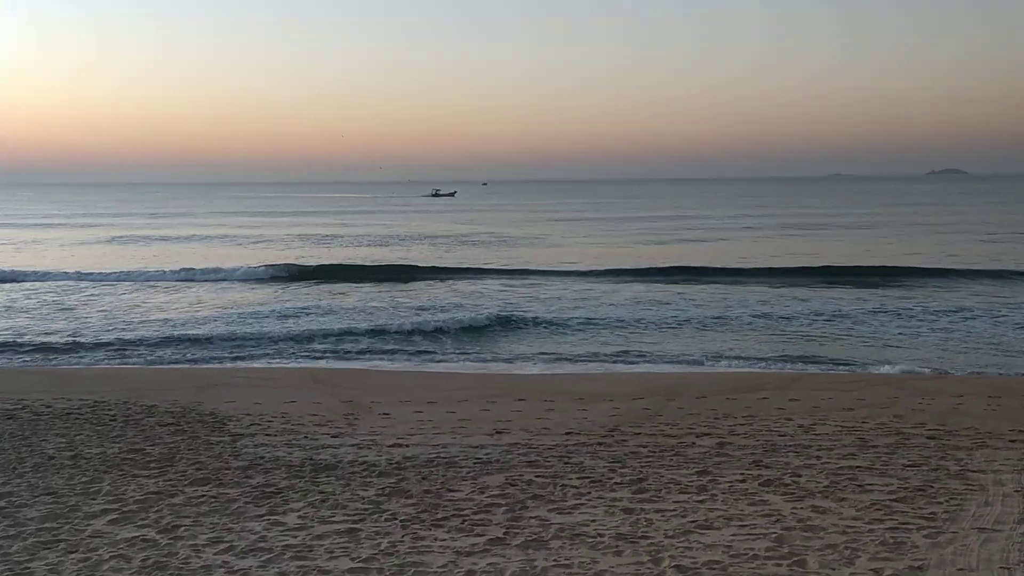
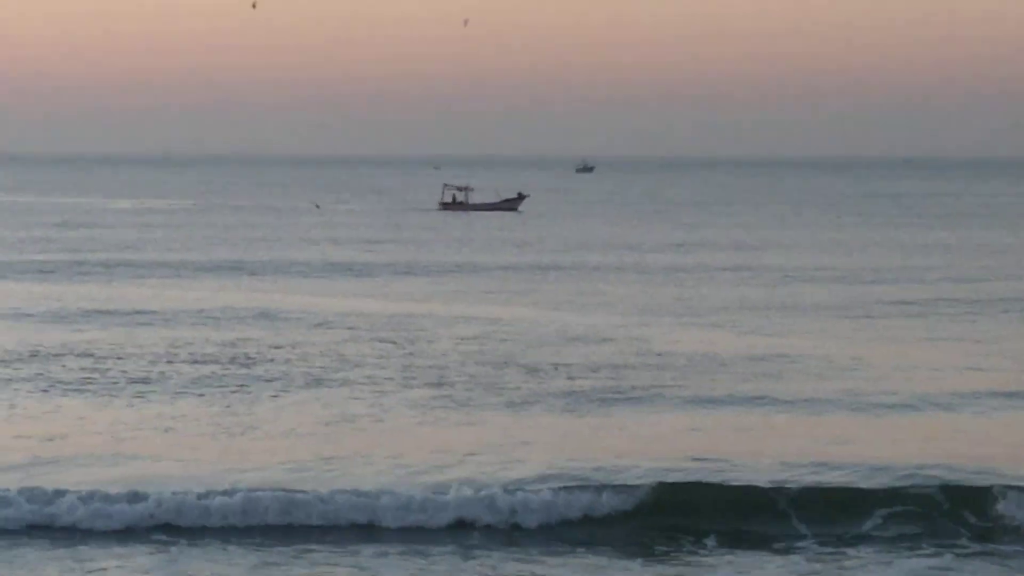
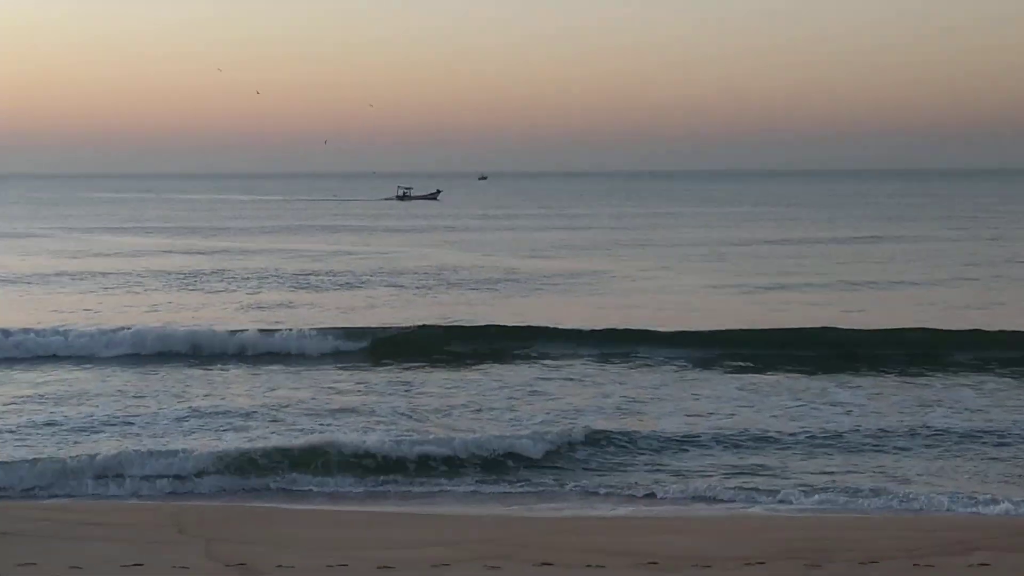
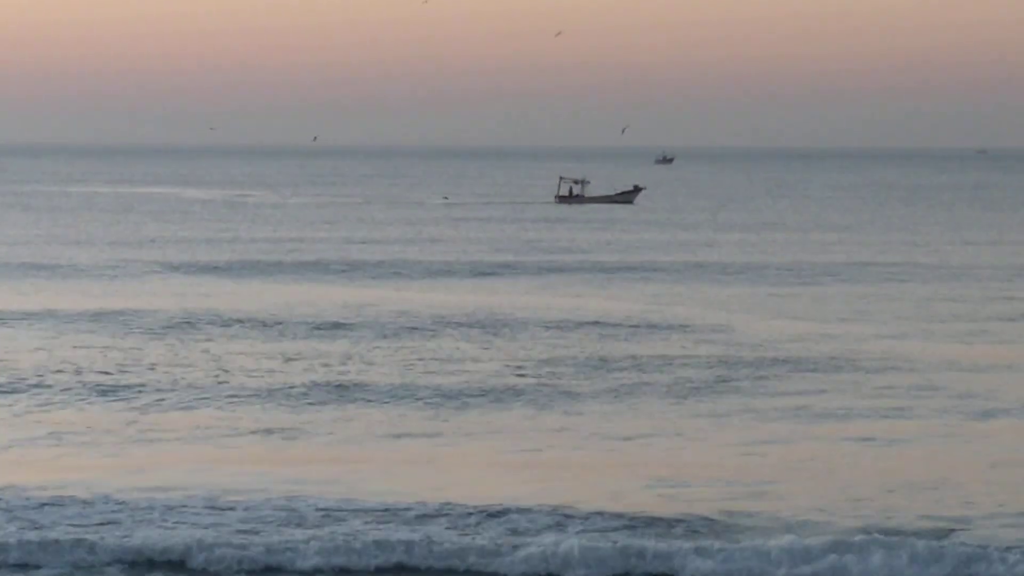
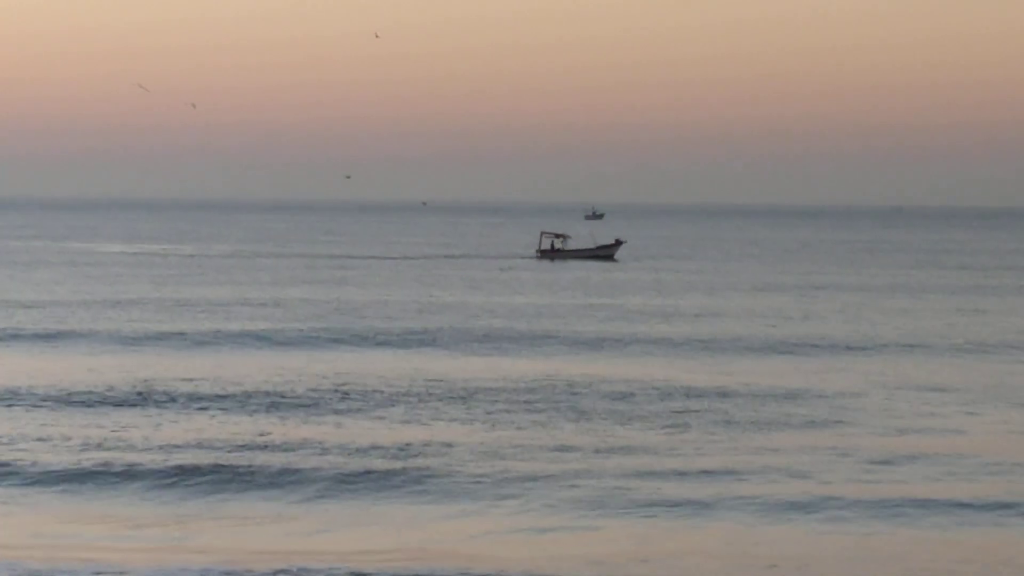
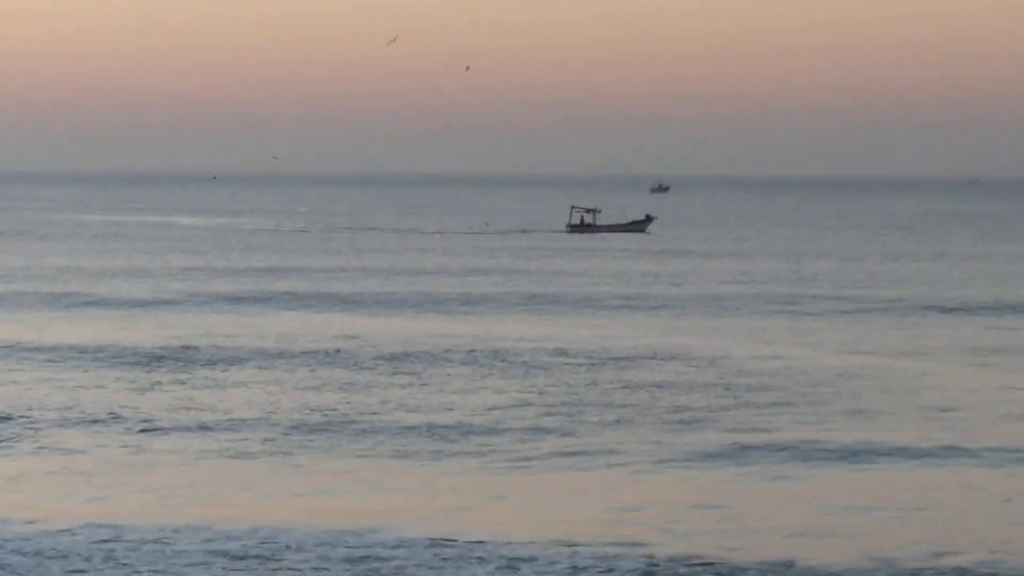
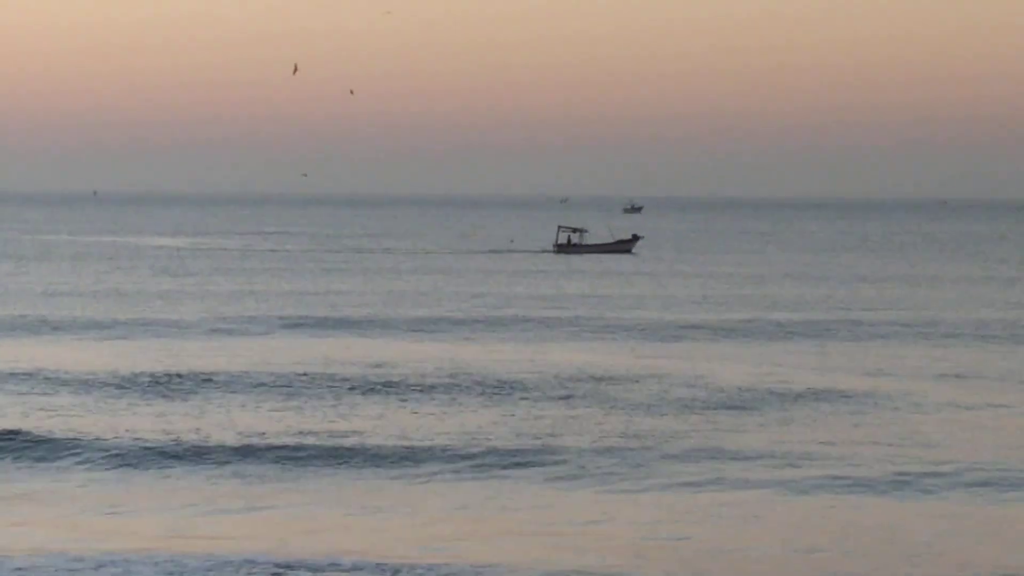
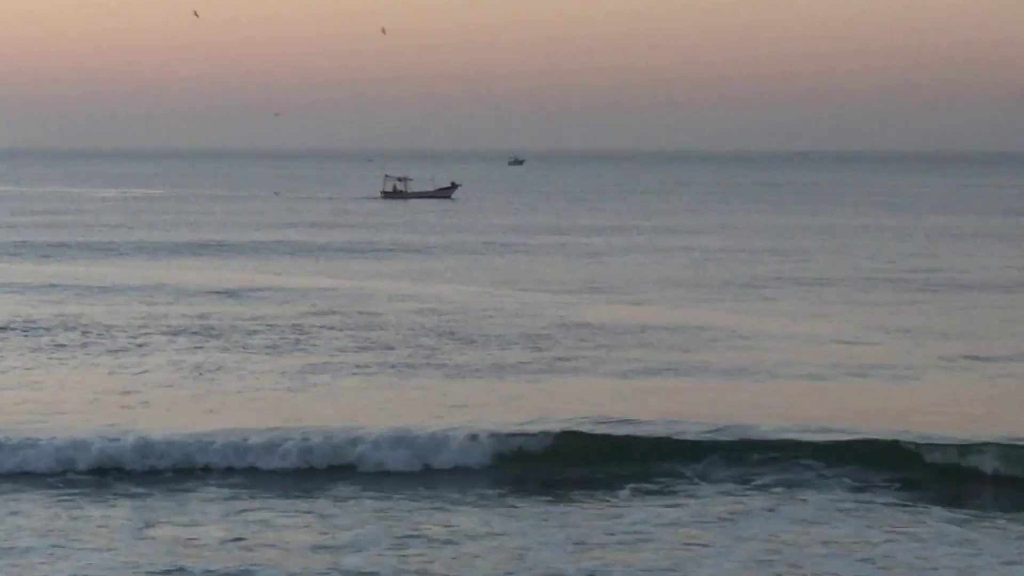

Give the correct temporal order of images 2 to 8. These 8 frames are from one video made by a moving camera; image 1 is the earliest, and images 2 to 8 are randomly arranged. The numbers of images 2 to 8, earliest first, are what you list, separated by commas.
3, 8, 2, 4, 6, 7, 5
